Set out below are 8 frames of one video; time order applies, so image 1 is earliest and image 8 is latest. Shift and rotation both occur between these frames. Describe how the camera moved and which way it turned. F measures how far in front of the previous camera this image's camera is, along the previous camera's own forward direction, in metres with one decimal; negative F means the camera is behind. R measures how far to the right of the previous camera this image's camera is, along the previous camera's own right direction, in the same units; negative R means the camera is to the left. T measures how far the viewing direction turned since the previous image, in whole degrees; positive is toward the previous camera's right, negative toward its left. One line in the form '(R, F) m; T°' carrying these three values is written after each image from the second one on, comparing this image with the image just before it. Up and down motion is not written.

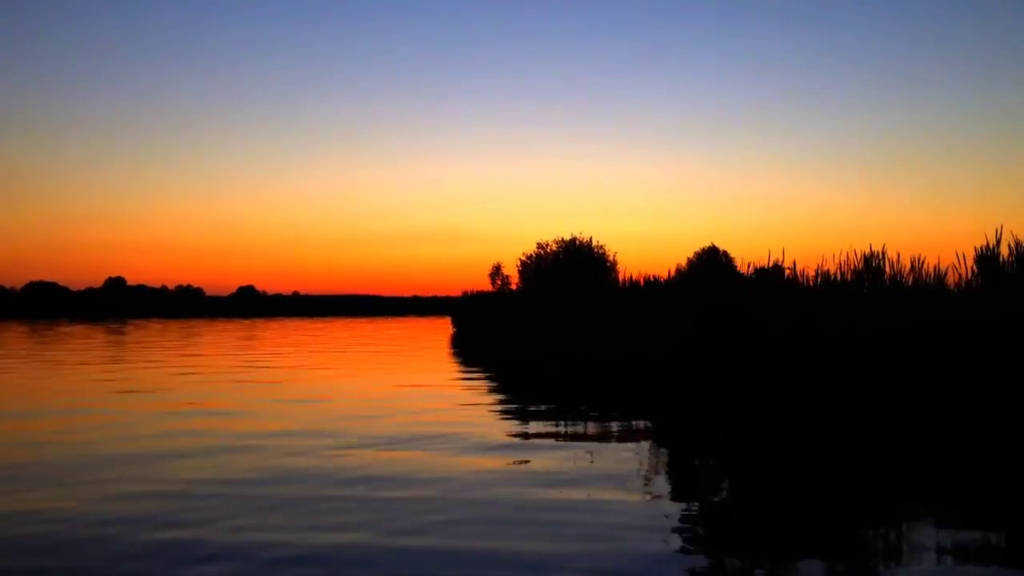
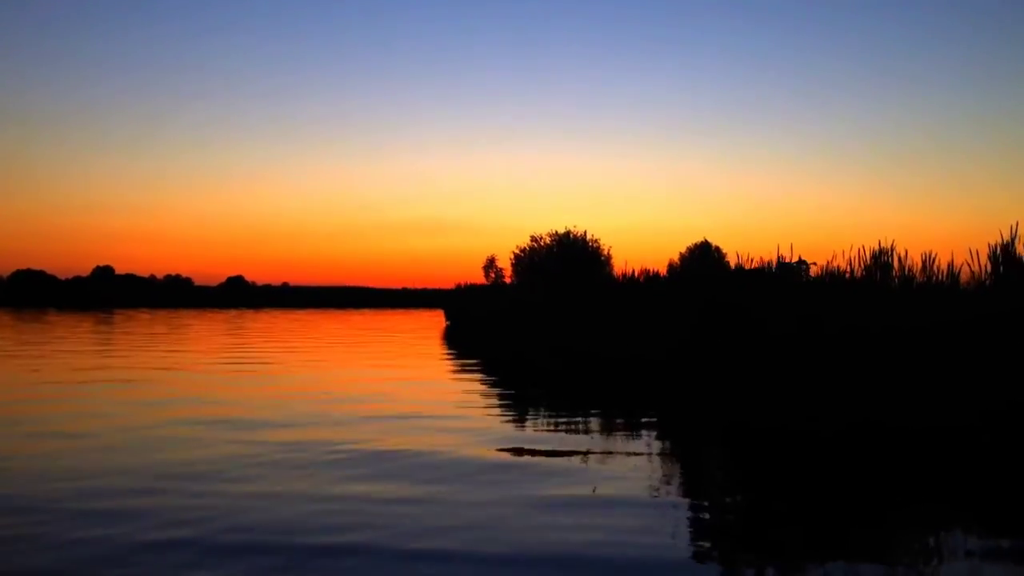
(+0.7, +0.3) m; -1°
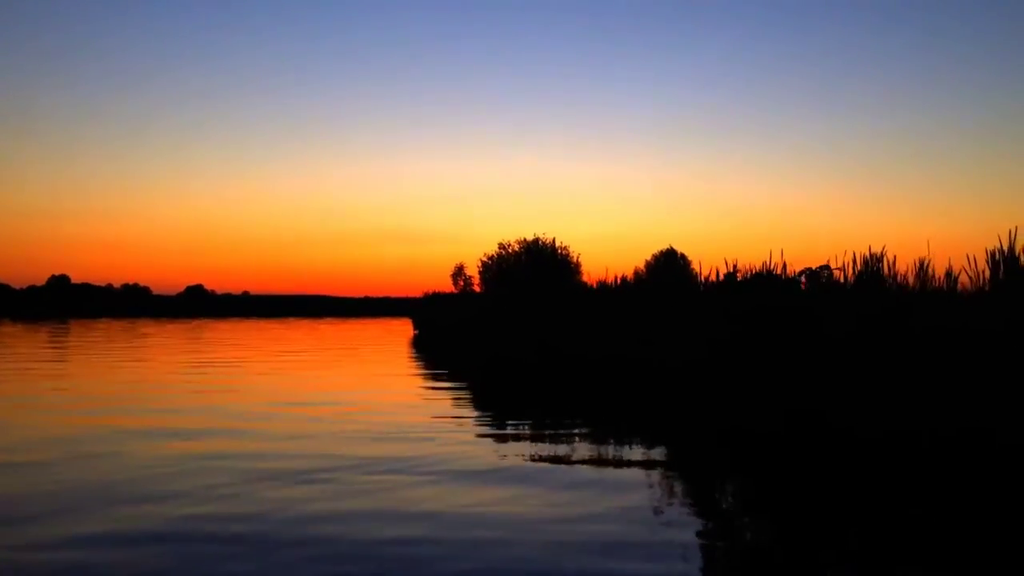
(-0.1, +0.3) m; +2°
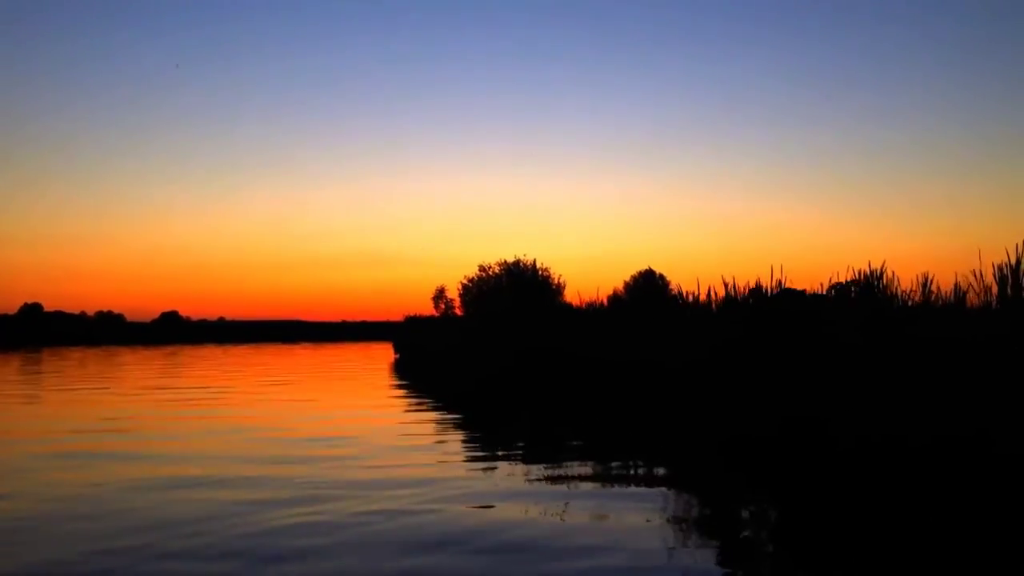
(-0.1, +0.2) m; +1°
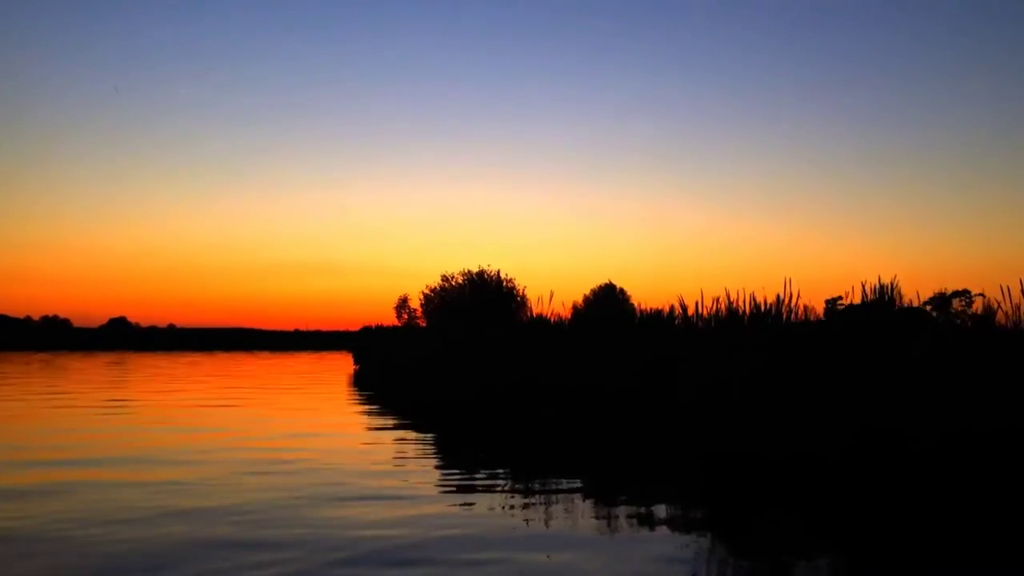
(-0.2, +0.5) m; +3°
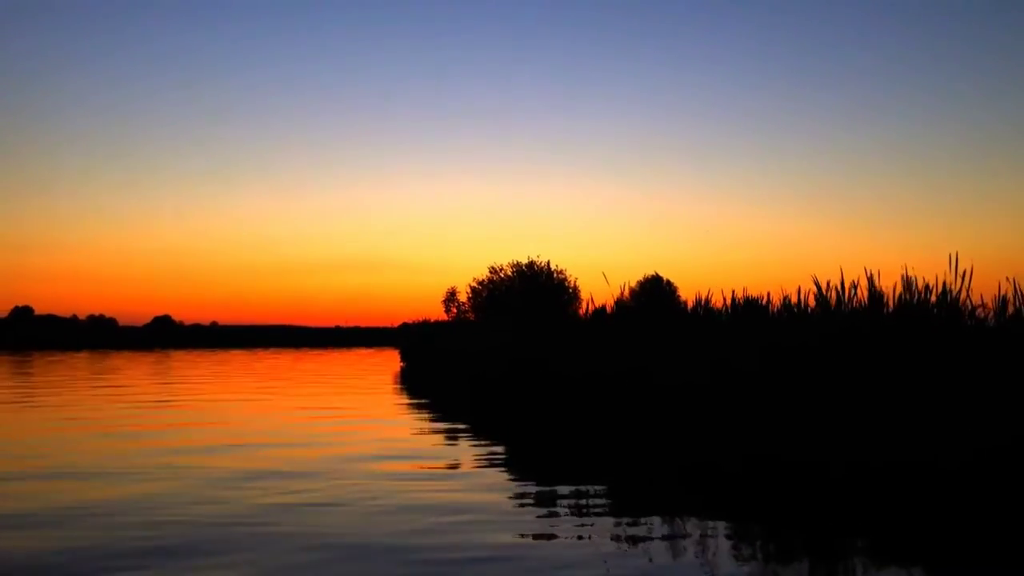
(-0.4, +1.2) m; -2°
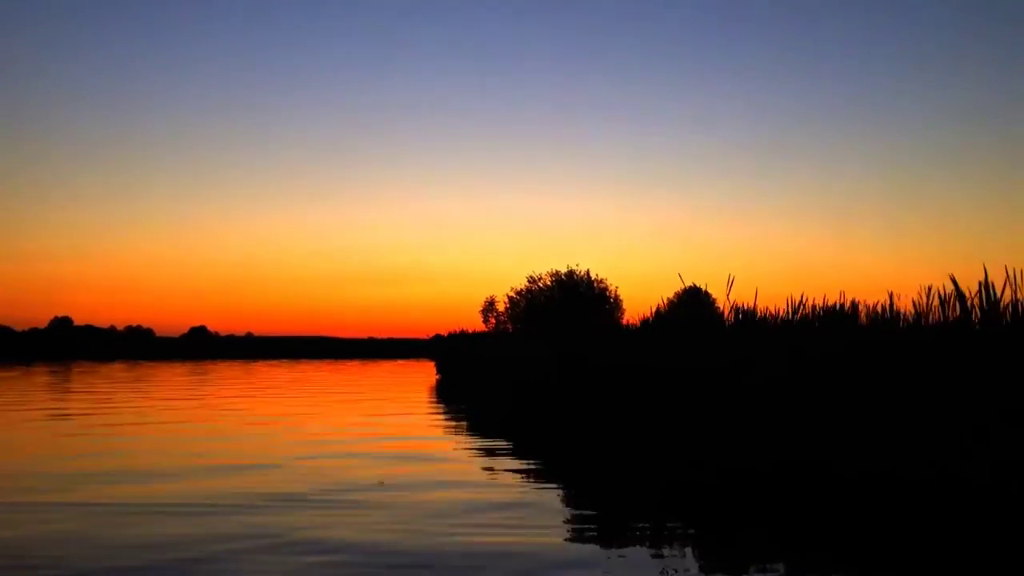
(-0.2, +0.9) m; -2°
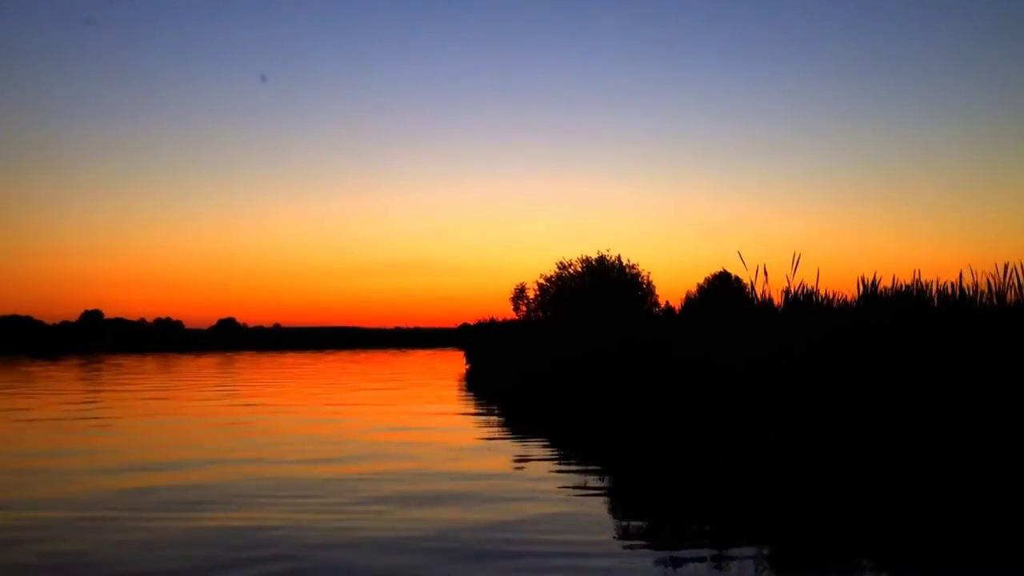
(-0.1, +0.6) m; -2°
